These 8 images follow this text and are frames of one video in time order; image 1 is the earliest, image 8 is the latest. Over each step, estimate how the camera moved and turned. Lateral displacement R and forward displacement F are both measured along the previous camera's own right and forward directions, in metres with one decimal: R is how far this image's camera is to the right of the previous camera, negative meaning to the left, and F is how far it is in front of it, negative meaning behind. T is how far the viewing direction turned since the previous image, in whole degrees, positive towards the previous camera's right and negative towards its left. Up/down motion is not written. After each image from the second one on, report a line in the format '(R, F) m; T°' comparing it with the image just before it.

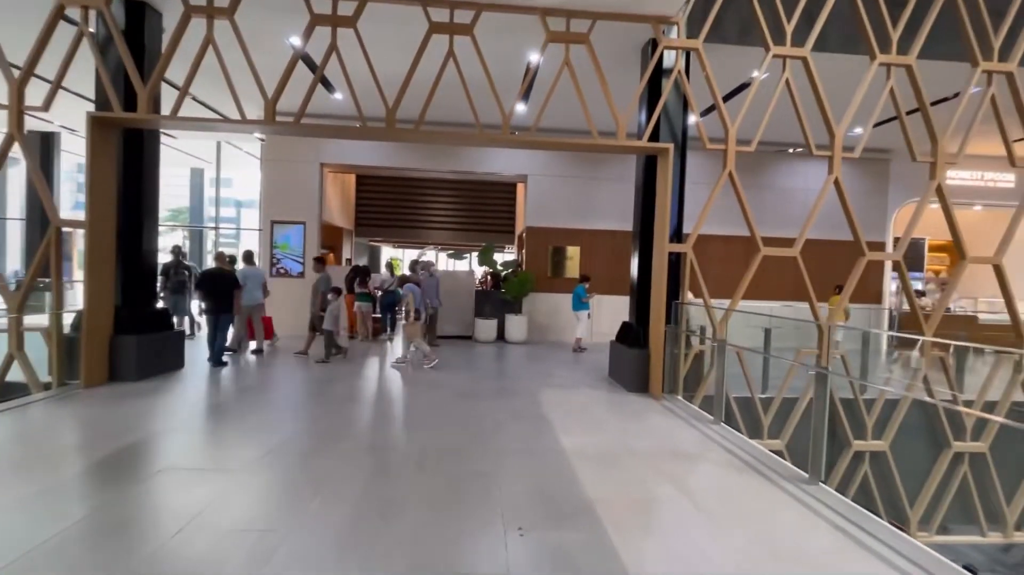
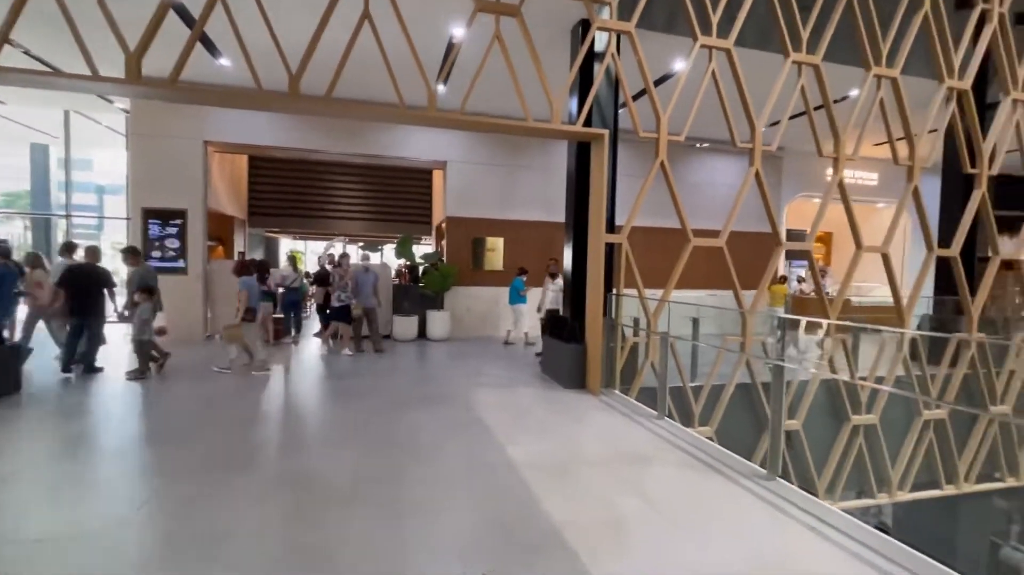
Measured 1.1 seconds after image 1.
(-0.2, +0.5) m; +11°
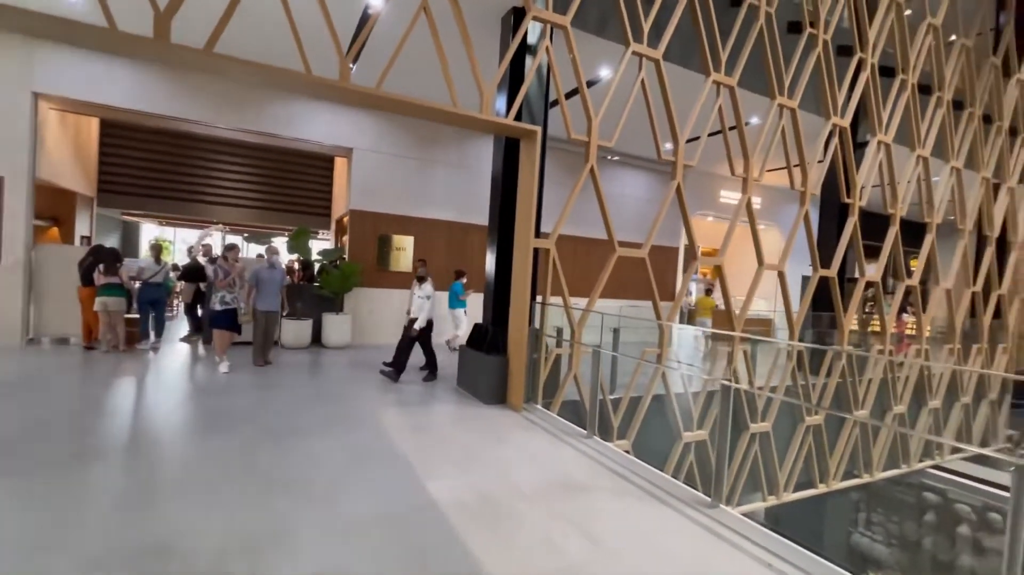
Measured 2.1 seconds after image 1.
(-0.2, +0.5) m; +12°
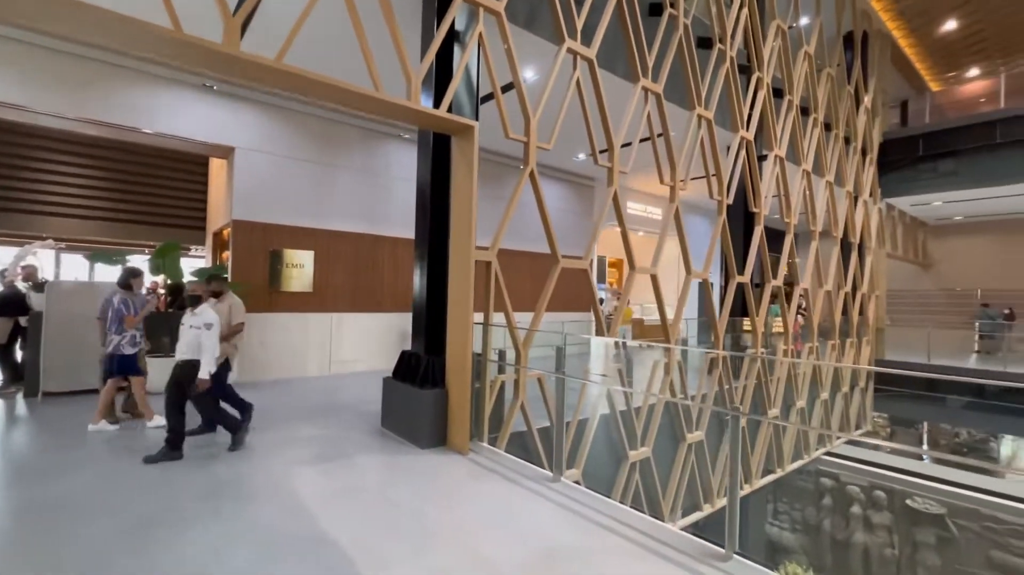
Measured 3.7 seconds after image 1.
(-0.4, +0.7) m; +12°
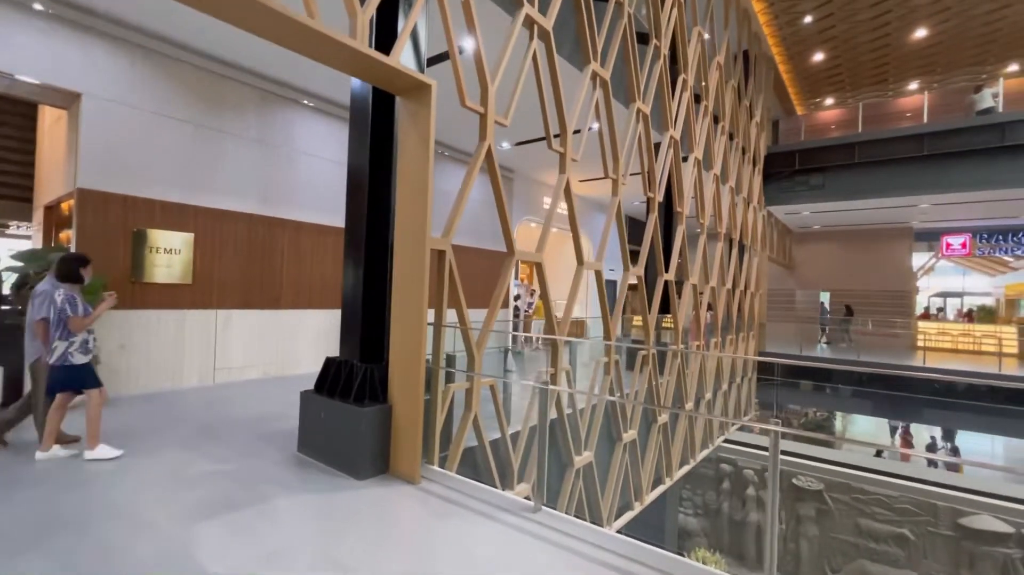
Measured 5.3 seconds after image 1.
(-0.5, +0.7) m; +13°
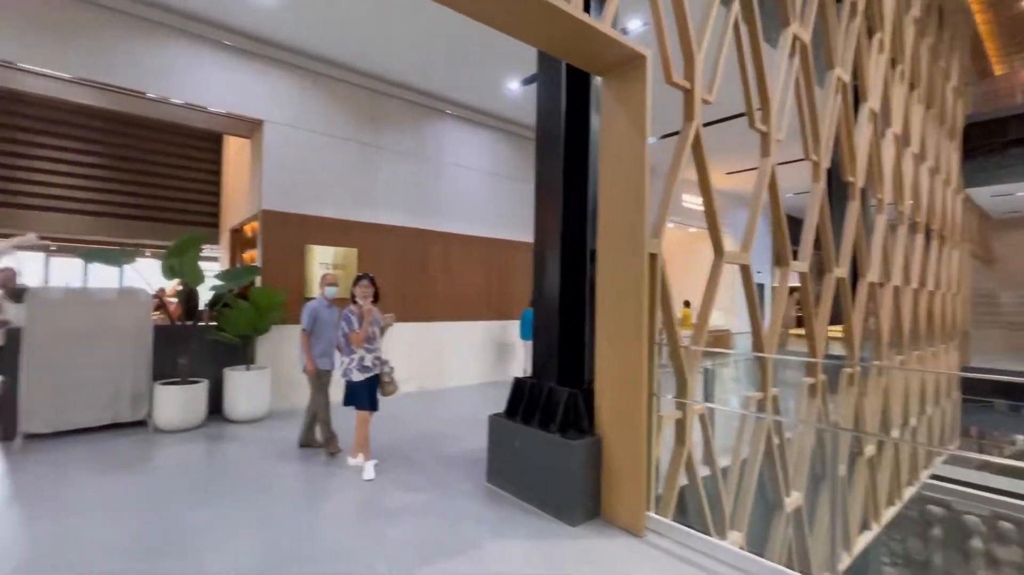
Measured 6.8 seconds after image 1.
(-0.8, +0.5) m; -12°
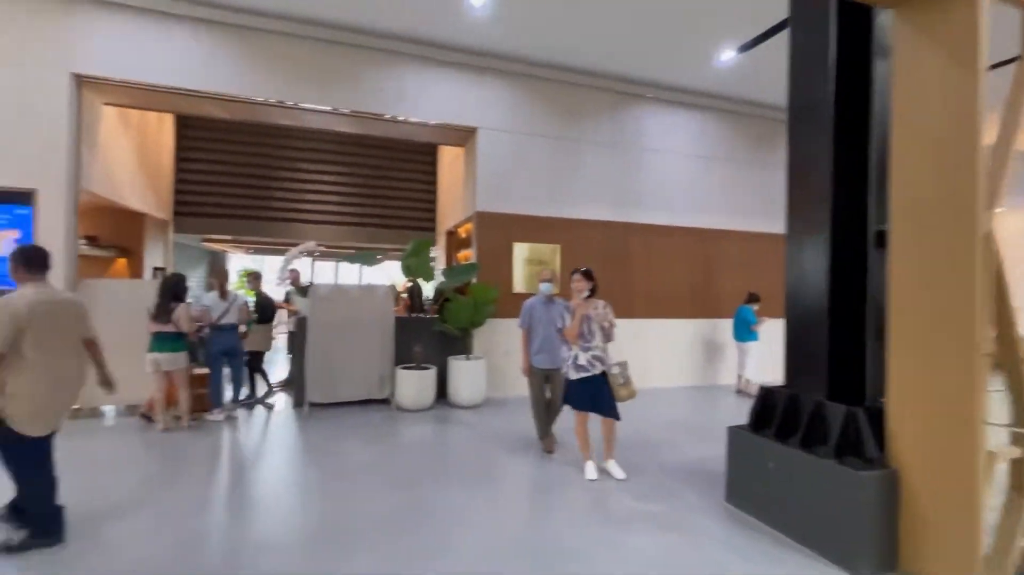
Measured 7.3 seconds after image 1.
(-0.4, +0.1) m; -21°
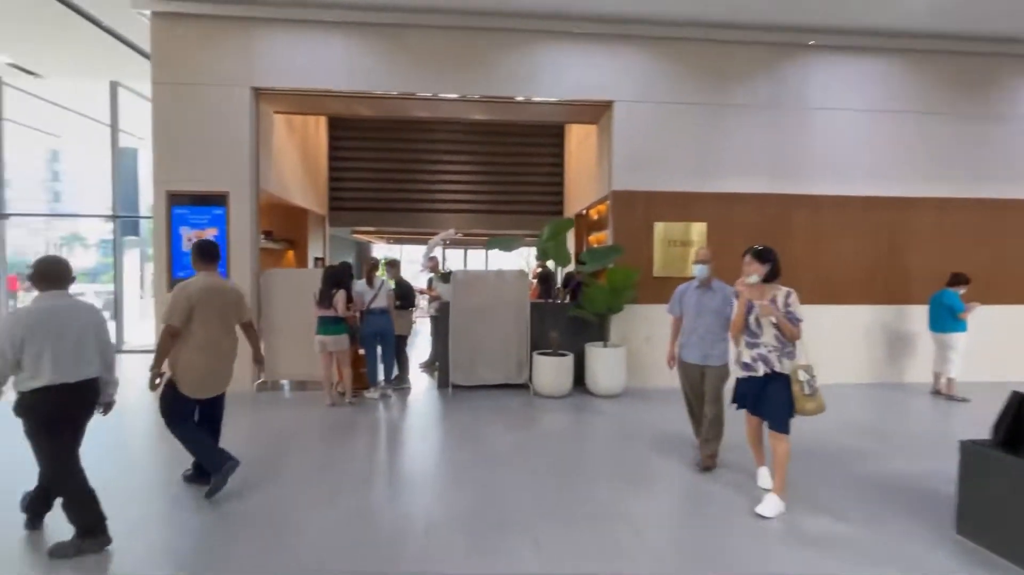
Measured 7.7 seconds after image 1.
(-0.3, +0.2) m; -14°
